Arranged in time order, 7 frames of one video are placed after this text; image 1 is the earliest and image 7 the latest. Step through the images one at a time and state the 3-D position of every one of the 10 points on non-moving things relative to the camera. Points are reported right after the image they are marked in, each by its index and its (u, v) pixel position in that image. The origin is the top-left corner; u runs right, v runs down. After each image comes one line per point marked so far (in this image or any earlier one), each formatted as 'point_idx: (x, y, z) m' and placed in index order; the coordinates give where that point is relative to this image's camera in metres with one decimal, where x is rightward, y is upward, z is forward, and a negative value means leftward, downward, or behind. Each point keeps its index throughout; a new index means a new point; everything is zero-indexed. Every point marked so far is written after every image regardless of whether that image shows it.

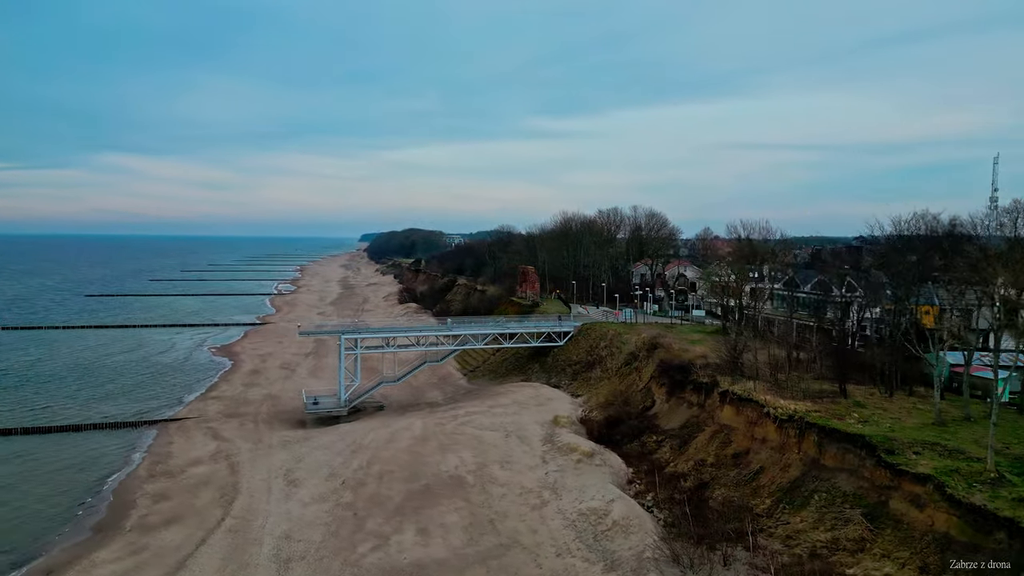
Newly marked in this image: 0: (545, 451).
0: (+1.1, -5.2, +18.8) m
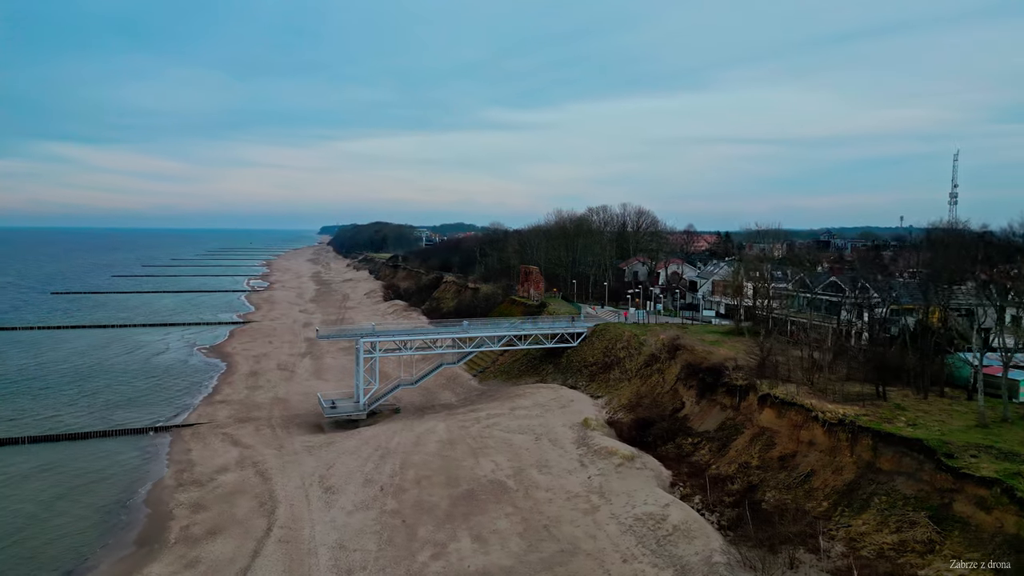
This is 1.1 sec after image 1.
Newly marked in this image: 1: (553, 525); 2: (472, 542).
0: (+2.2, -5.3, +18.9) m
1: (+1.0, -5.9, +14.8) m
2: (-0.9, -6.1, +14.3) m
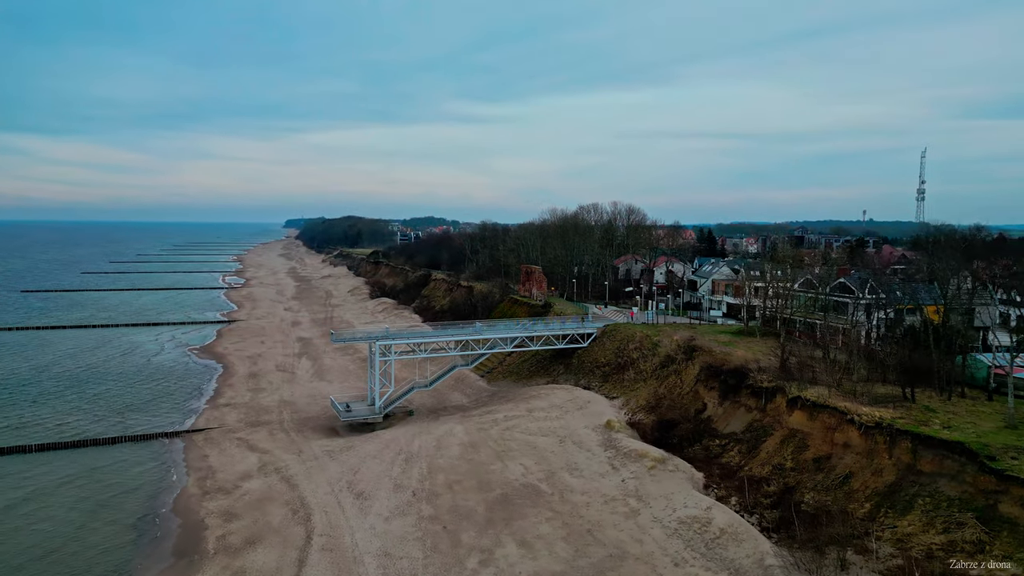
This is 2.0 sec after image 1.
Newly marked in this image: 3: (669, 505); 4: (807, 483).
0: (+3.2, -5.4, +19.1) m
1: (+2.1, -6.0, +14.9) m
2: (+0.2, -6.3, +14.4) m
3: (+4.1, -5.6, +15.5) m
4: (+7.5, -4.9, +15.2) m
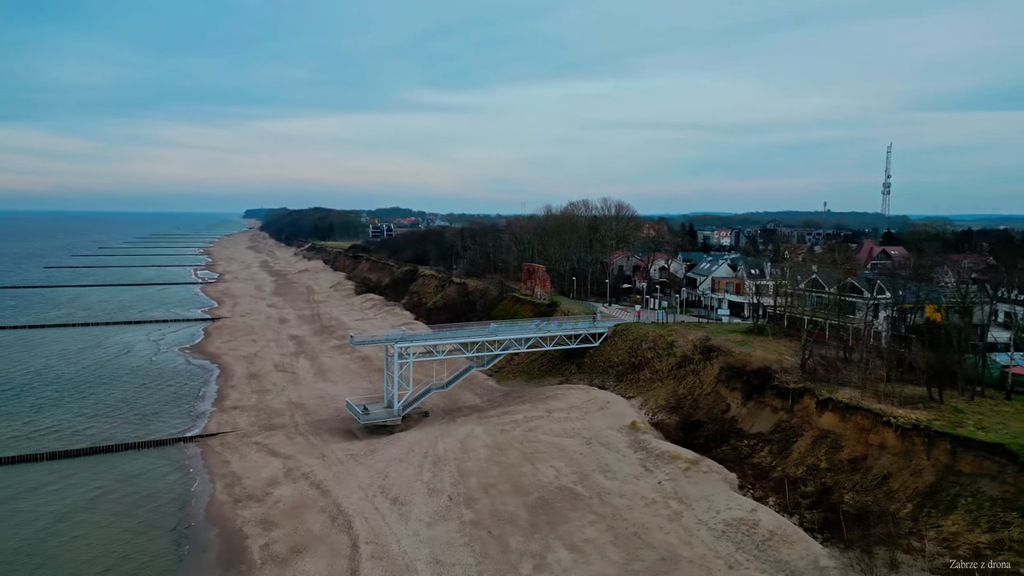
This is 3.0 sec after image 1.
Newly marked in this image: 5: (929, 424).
0: (+4.2, -5.6, +19.3) m
1: (+3.3, -6.2, +15.1) m
2: (+1.4, -6.5, +14.6) m
3: (+5.3, -5.8, +15.8) m
4: (+8.7, -5.1, +15.6) m
5: (+10.6, -3.5, +15.2) m
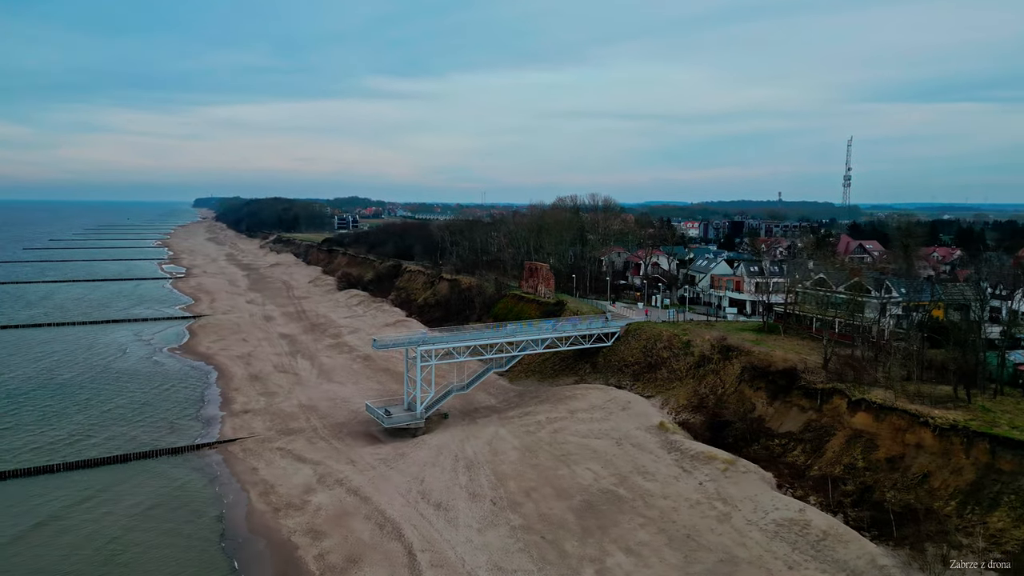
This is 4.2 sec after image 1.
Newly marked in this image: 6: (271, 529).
0: (+5.5, -5.7, +19.7) m
1: (+4.8, -6.4, +15.5) m
2: (+2.9, -6.7, +14.9) m
3: (+6.7, -5.9, +16.2) m
4: (+10.1, -5.2, +16.2) m
5: (+12.0, -3.6, +15.8) m
6: (-7.0, -7.0, +17.3) m
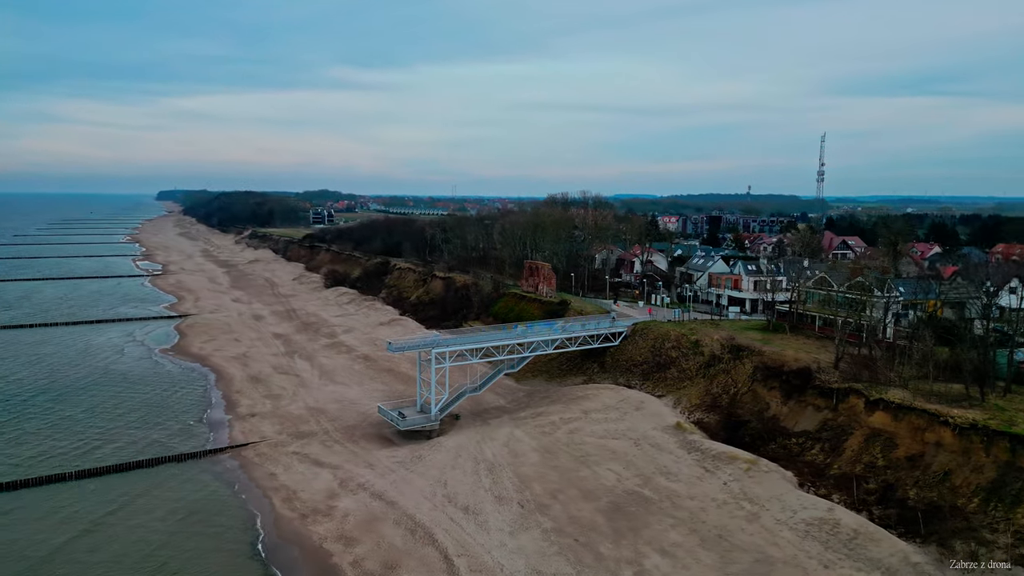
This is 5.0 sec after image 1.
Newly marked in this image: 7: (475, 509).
0: (+6.3, -5.8, +20.1) m
1: (+5.7, -6.5, +15.8) m
2: (+3.8, -6.8, +15.1) m
3: (+7.6, -6.1, +16.6) m
4: (+11.0, -5.3, +16.7) m
5: (+12.9, -3.7, +16.4) m
6: (-6.1, -7.2, +17.3) m
7: (-1.2, -6.8, +18.4) m
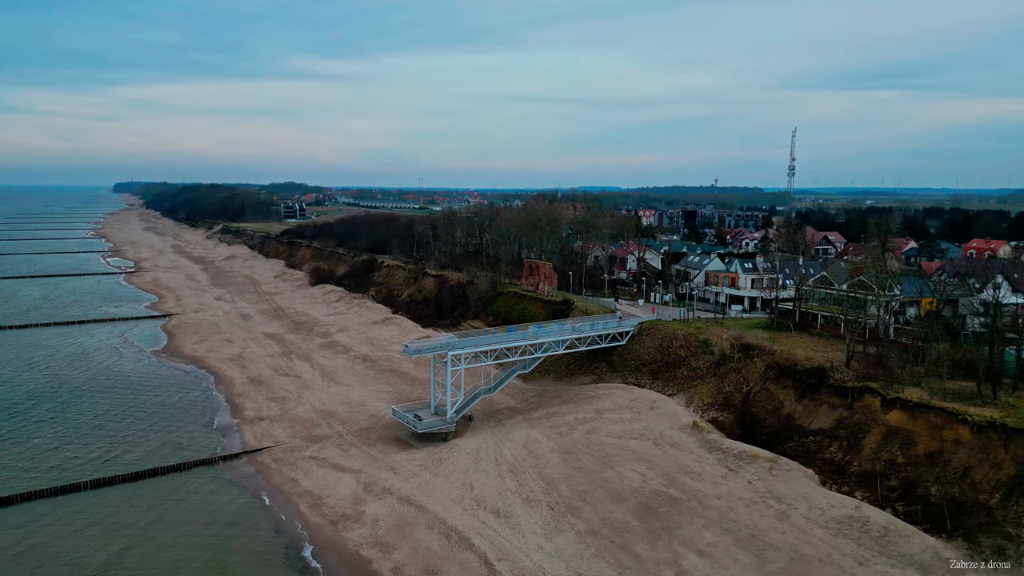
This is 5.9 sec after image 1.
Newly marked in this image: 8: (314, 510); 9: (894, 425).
0: (+7.2, -5.9, +20.5) m
1: (+6.7, -6.7, +16.2) m
2: (+4.9, -7.0, +15.5) m
3: (+8.6, -6.2, +17.1) m
4: (+12.0, -5.4, +17.2) m
5: (+13.9, -3.8, +17.0) m
6: (-5.1, -7.4, +17.3) m
7: (-0.2, -7.0, +18.6) m
8: (-6.5, -7.2, +19.4) m
9: (+12.3, -4.4, +19.1) m
